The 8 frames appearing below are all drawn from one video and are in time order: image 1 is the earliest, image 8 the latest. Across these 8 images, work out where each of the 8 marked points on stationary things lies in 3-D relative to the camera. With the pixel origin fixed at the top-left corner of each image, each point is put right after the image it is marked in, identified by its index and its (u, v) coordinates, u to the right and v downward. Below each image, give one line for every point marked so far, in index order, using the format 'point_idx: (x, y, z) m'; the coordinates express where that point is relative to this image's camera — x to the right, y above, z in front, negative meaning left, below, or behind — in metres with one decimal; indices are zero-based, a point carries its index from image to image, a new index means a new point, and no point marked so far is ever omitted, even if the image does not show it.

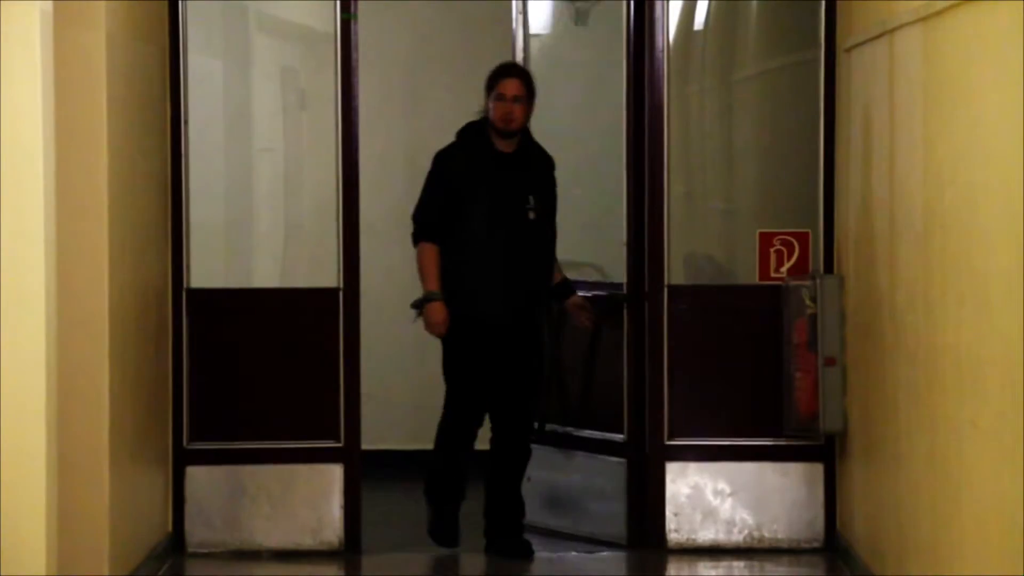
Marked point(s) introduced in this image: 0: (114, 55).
0: (-0.9, +0.5, +4.5) m
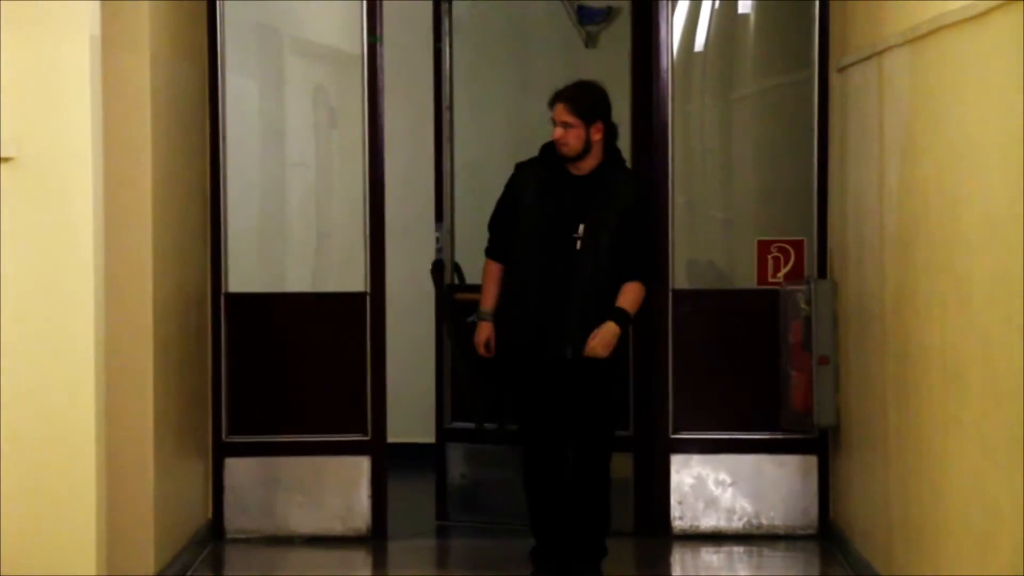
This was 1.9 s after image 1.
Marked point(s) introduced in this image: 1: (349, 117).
0: (-0.9, +0.5, +4.8) m
1: (-0.5, +0.5, +5.5) m
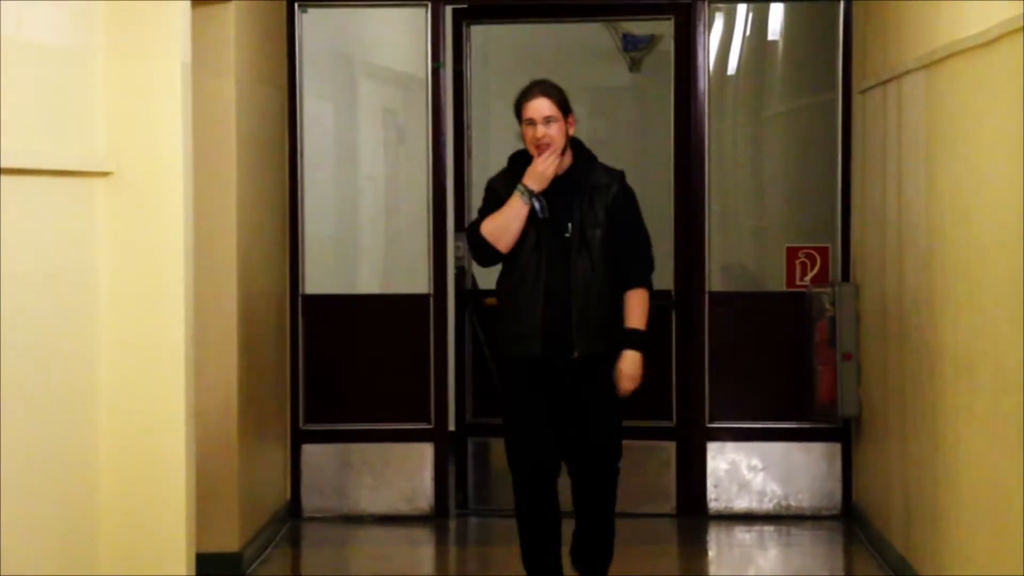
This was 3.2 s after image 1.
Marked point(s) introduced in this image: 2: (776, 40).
0: (-0.8, +0.5, +5.4) m
1: (-0.3, +0.5, +6.0) m
2: (+0.8, +0.8, +5.9) m
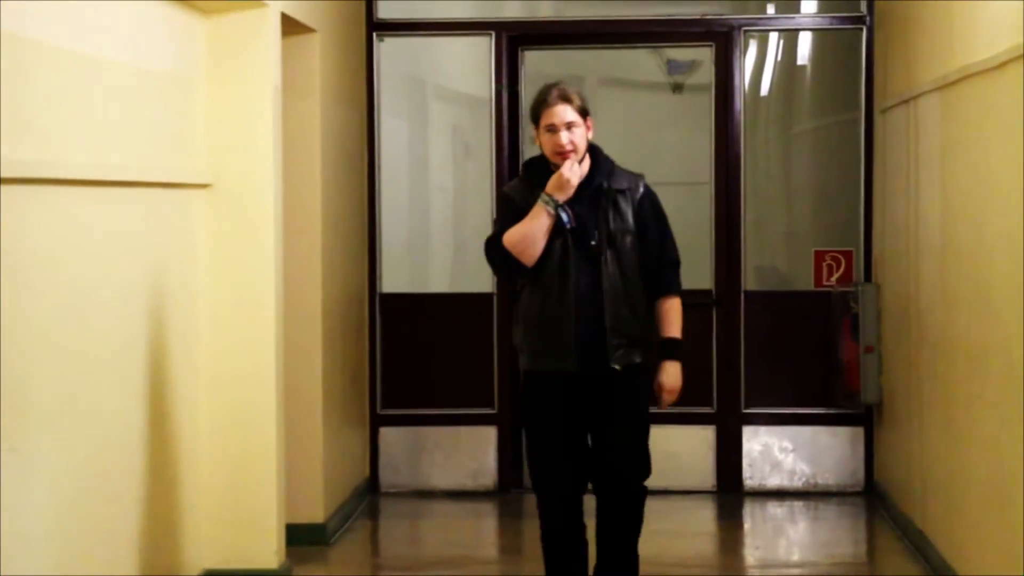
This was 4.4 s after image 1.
0: (-0.6, +0.5, +6.0) m
1: (-0.1, +0.5, +6.6) m
2: (+1.0, +0.8, +6.5) m
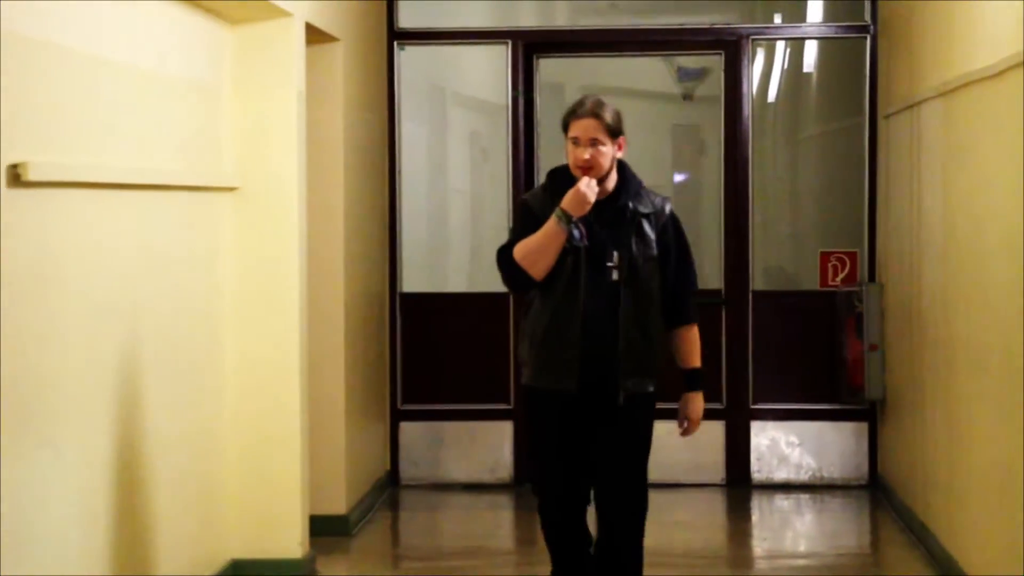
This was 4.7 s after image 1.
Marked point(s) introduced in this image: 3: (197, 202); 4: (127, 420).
0: (-0.5, +0.5, +6.3) m
1: (-0.1, +0.5, +6.9) m
2: (+1.1, +0.8, +6.7) m
3: (-0.8, +0.2, +5.3) m
4: (-0.9, -0.3, +4.5) m
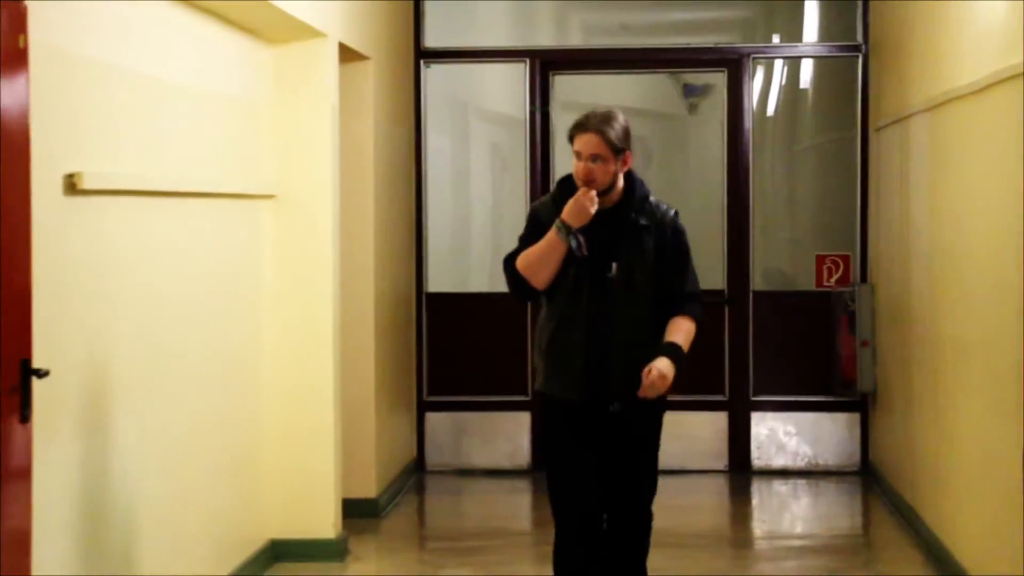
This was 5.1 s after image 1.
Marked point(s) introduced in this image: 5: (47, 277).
0: (-0.5, +0.5, +6.8) m
1: (0.0, +0.5, +7.4) m
2: (+1.1, +0.8, +7.2) m
3: (-0.8, +0.2, +5.8) m
4: (-0.9, -0.3, +5.0) m
5: (-1.0, 0.0, +4.0) m
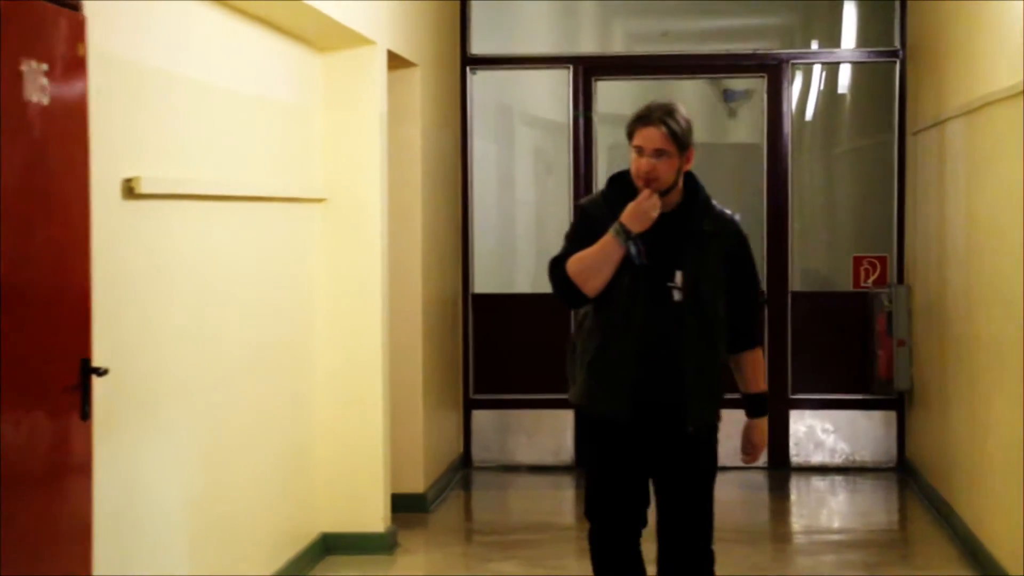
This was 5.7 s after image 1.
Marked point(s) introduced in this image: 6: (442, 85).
0: (-0.3, +0.5, +6.9) m
1: (+0.2, +0.5, +7.5) m
2: (+1.3, +0.8, +7.3) m
3: (-0.6, +0.2, +6.0) m
4: (-0.8, -0.3, +5.2) m
5: (-0.9, 0.0, +4.2) m
6: (-0.3, +0.7, +7.0) m
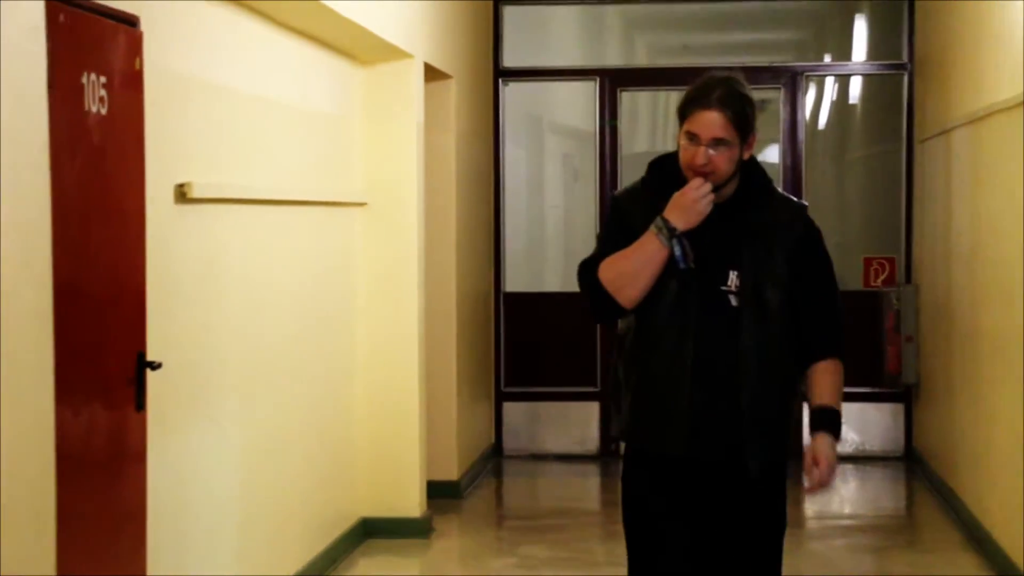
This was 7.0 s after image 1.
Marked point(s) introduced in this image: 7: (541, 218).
0: (-0.2, +0.5, +7.4) m
1: (+0.3, +0.5, +7.9) m
2: (+1.4, +0.8, +7.7) m
3: (-0.5, +0.2, +6.4) m
4: (-0.7, -0.3, +5.6) m
5: (-0.8, 0.0, +4.6) m
6: (-0.2, +0.7, +7.4) m
7: (+0.1, +0.3, +8.0) m
